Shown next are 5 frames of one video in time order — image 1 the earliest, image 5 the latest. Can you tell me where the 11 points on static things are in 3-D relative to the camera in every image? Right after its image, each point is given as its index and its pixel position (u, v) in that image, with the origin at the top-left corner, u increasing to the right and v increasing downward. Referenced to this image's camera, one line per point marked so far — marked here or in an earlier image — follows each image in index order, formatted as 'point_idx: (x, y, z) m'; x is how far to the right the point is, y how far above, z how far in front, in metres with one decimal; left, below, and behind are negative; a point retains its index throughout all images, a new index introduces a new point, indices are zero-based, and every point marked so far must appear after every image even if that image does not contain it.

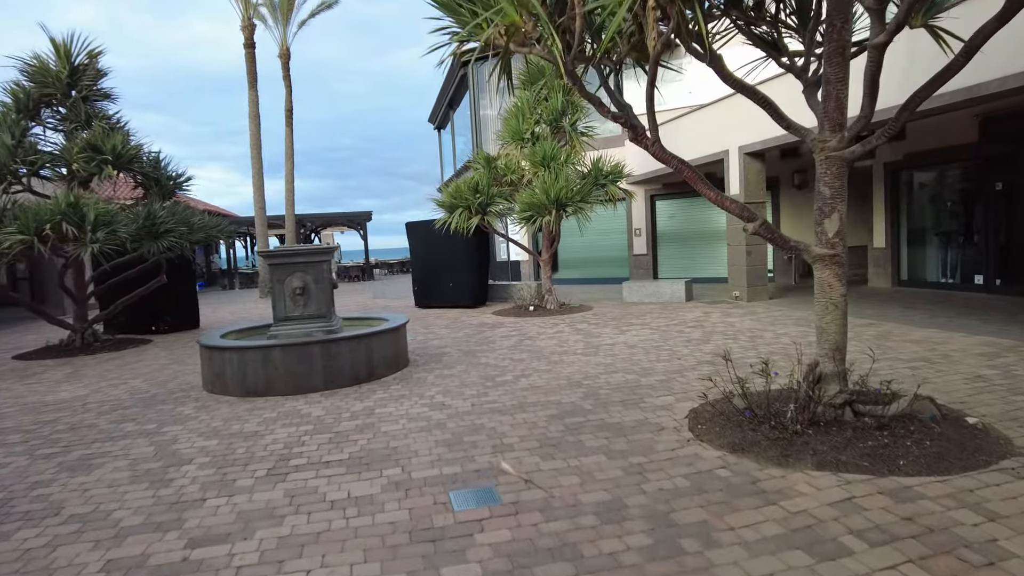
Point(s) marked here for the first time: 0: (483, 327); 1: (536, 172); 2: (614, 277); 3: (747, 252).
0: (-0.4, -0.6, +10.1) m
1: (+0.4, +2.0, +11.5) m
2: (+2.7, +0.3, +17.4) m
3: (+4.2, +0.6, +11.8) m
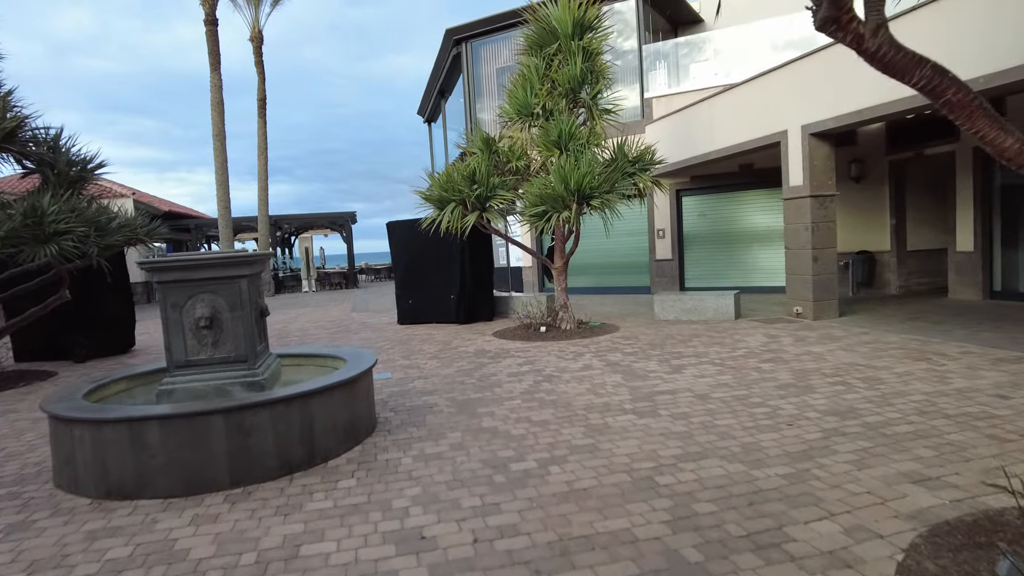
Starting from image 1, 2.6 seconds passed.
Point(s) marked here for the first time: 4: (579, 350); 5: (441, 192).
0: (-0.3, -0.8, +7.7) m
1: (+0.5, +1.8, +9.1) m
2: (+2.7, 0.0, +15.0) m
3: (+4.3, +0.4, +9.4) m
4: (+0.8, -0.7, +7.9) m
5: (-1.0, +1.3, +9.2) m
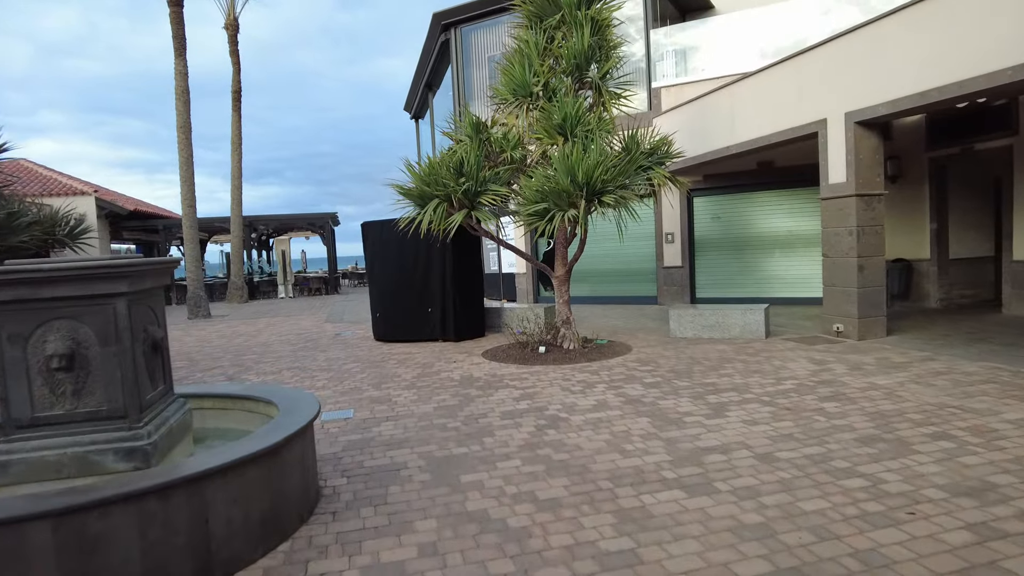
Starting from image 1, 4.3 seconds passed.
0: (-0.4, -1.0, +6.3) m
1: (+0.4, +1.7, +7.7) m
2: (+2.6, -0.2, +13.6) m
3: (+4.2, +0.2, +8.0) m
4: (+0.7, -0.9, +6.4) m
5: (-1.1, +1.2, +7.8) m
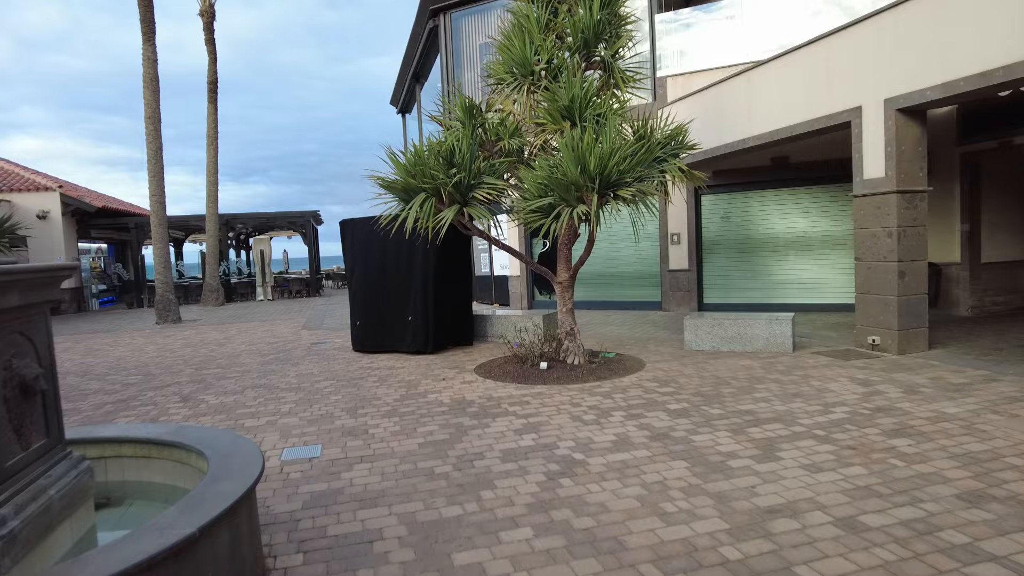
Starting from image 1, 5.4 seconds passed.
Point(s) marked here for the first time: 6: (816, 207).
0: (-0.4, -1.0, +5.3) m
1: (+0.4, +1.6, +6.7) m
2: (+2.4, -0.2, +12.6) m
3: (+4.2, +0.2, +7.1) m
4: (+0.7, -1.0, +5.5) m
5: (-1.1, +1.1, +6.8) m
6: (+5.3, +1.4, +11.6) m
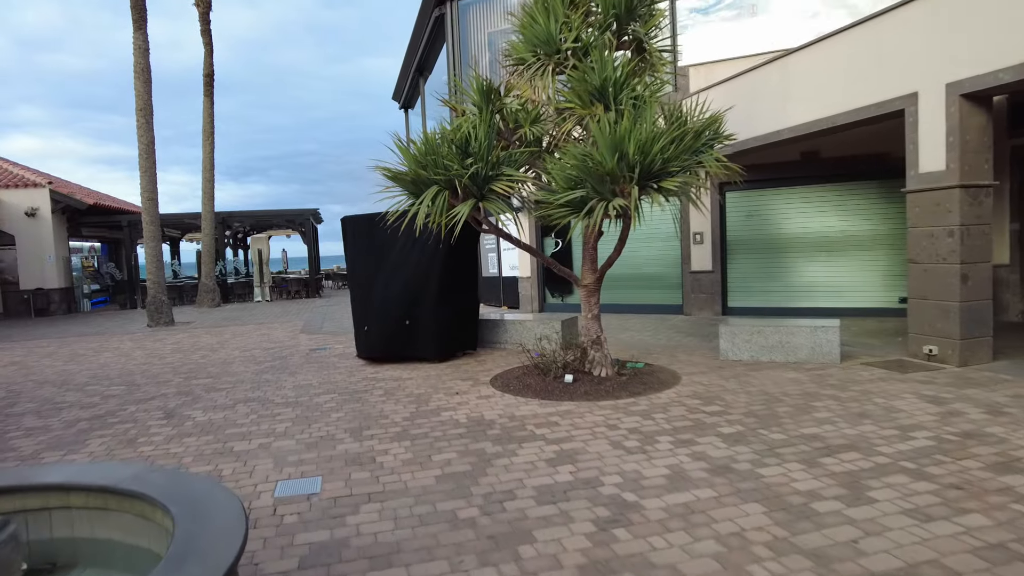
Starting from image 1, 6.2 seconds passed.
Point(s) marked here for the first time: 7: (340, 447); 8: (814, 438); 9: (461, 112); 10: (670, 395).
0: (-0.2, -1.1, +4.6) m
1: (+0.6, +1.6, +6.0) m
2: (+2.6, -0.3, +11.9) m
3: (+4.4, +0.1, +6.4) m
4: (+0.9, -1.0, +4.8) m
5: (-0.9, +1.1, +6.1) m
6: (+5.5, +1.4, +10.9) m
7: (-1.2, -1.1, +4.7) m
8: (+2.0, -1.0, +4.5) m
9: (-0.5, +1.7, +6.5) m
10: (+1.4, -0.9, +5.7) m
